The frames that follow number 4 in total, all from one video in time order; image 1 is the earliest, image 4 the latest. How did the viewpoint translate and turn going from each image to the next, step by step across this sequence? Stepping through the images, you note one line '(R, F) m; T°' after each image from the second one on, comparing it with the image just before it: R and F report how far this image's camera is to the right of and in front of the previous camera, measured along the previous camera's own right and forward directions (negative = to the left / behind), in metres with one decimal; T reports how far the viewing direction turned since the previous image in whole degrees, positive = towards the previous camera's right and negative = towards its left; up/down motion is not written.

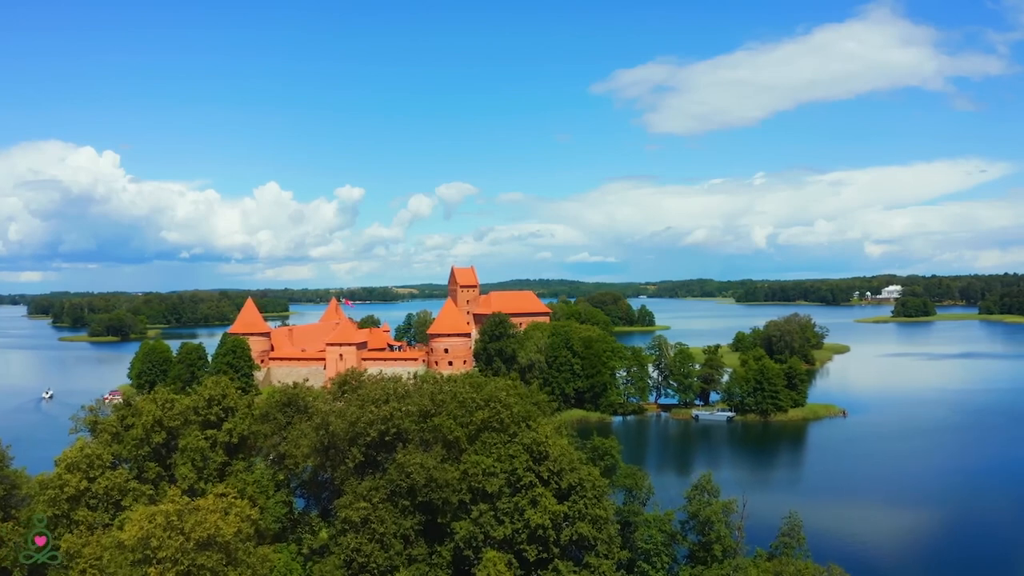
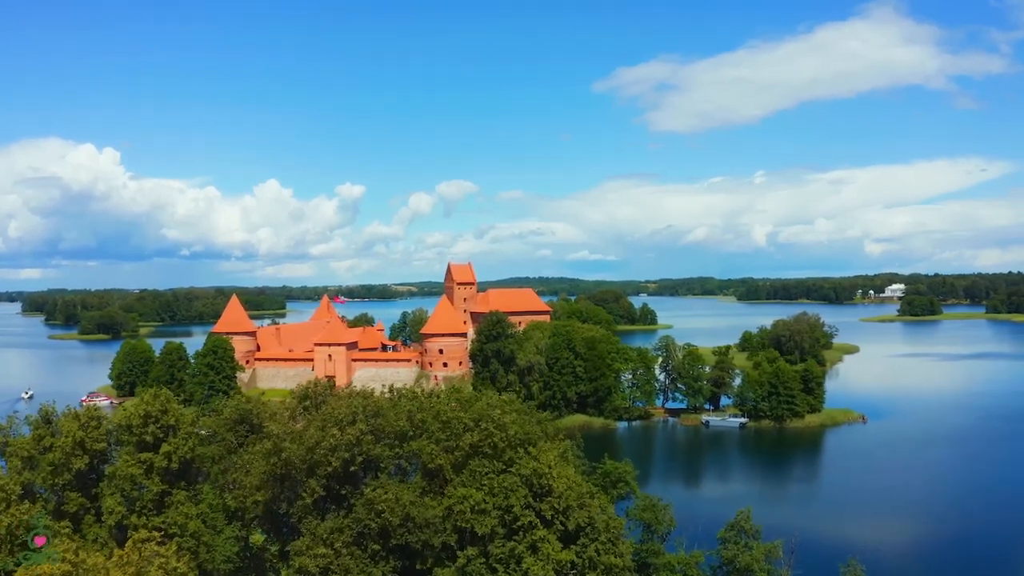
(+0.1, +3.1) m; 0°
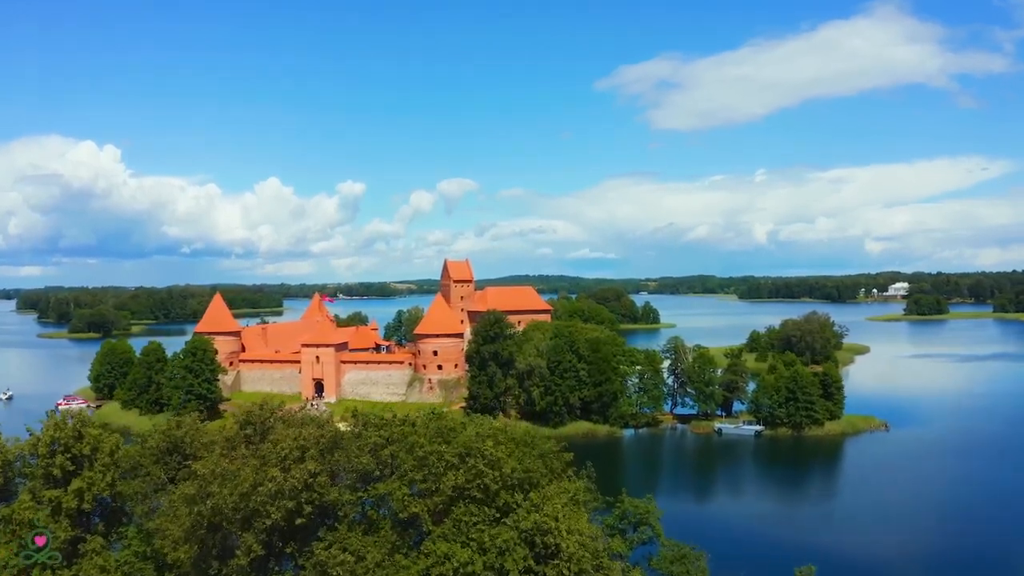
(+0.1, +3.1) m; 0°
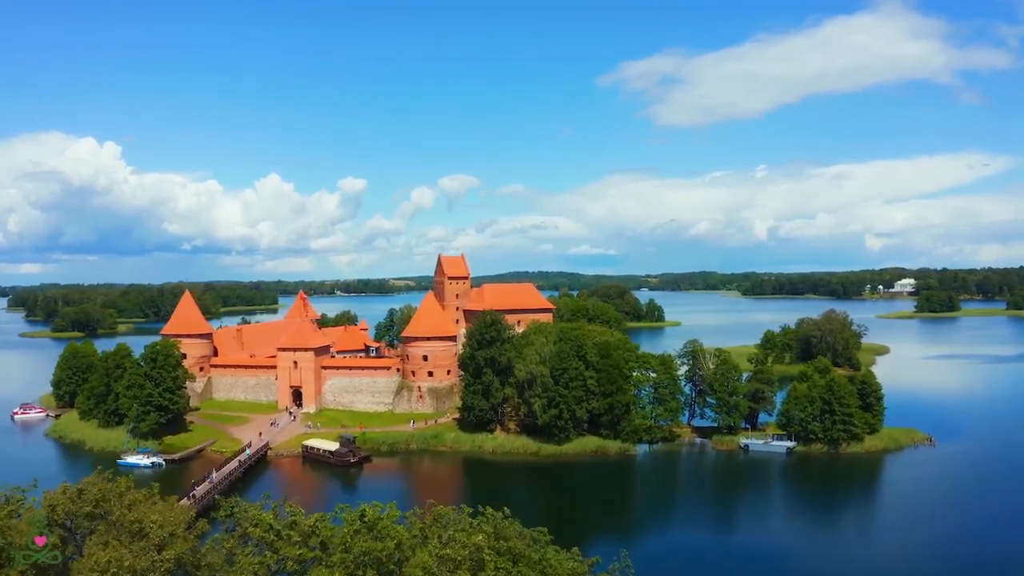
(+0.1, +5.0) m; 0°
